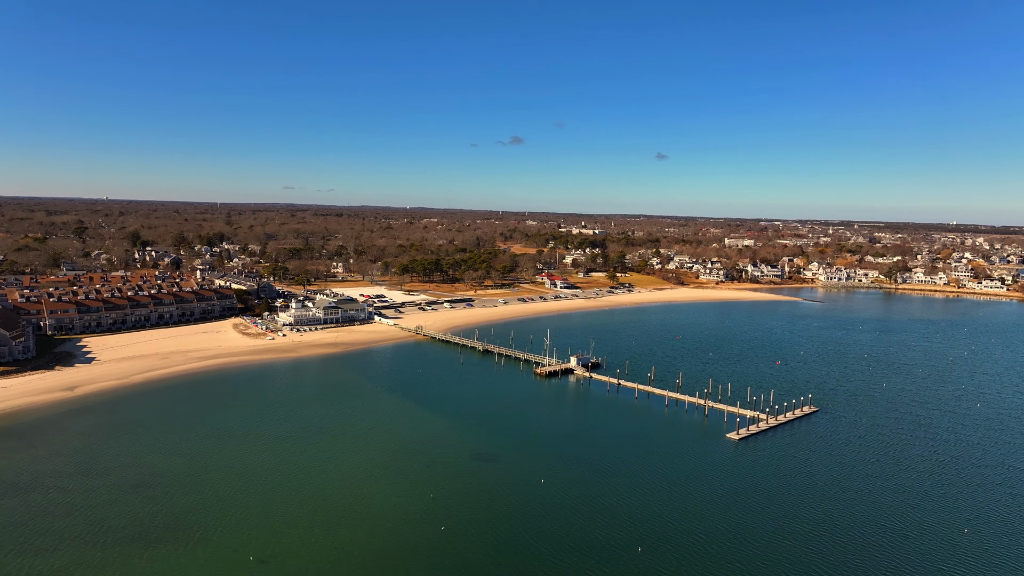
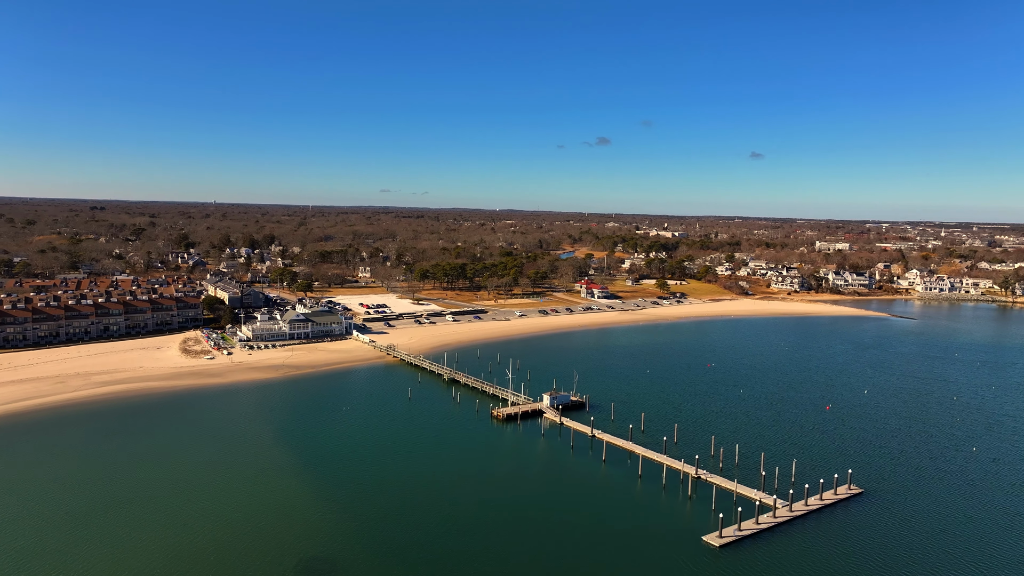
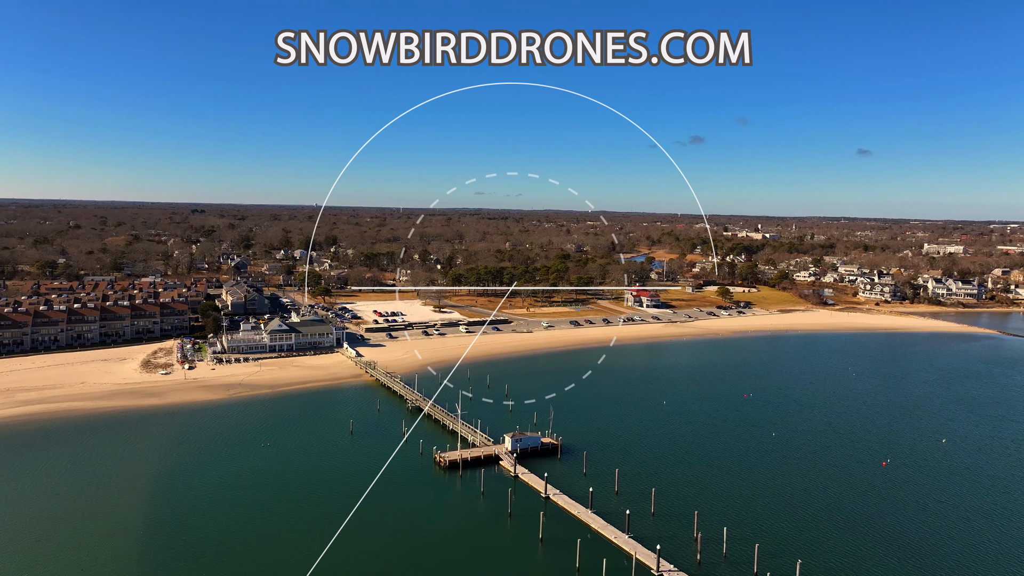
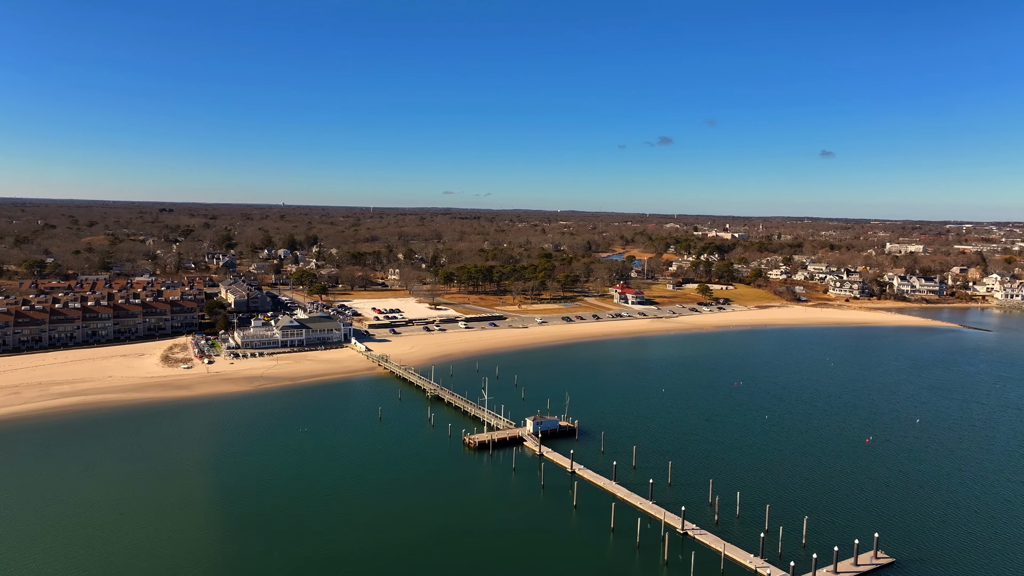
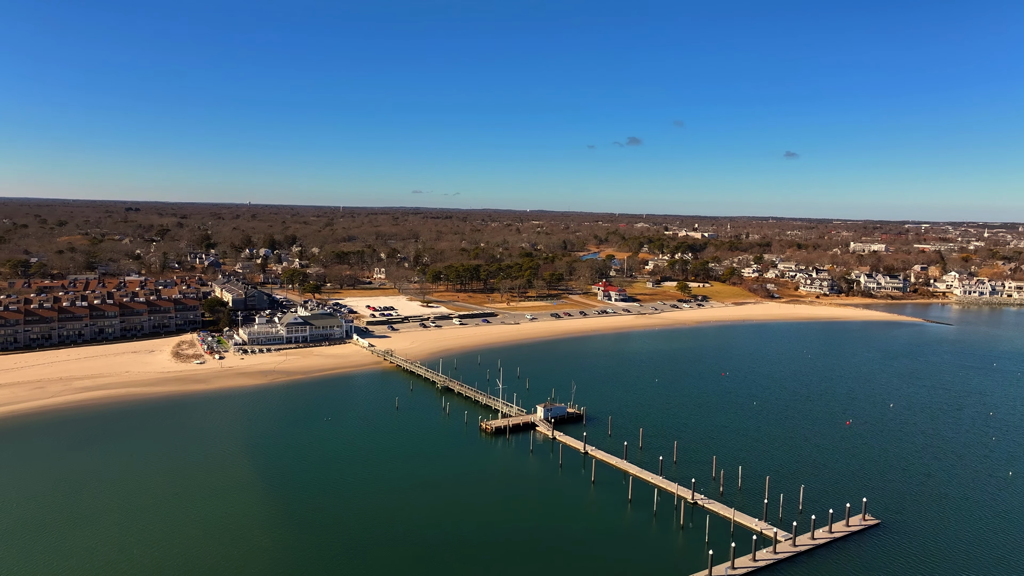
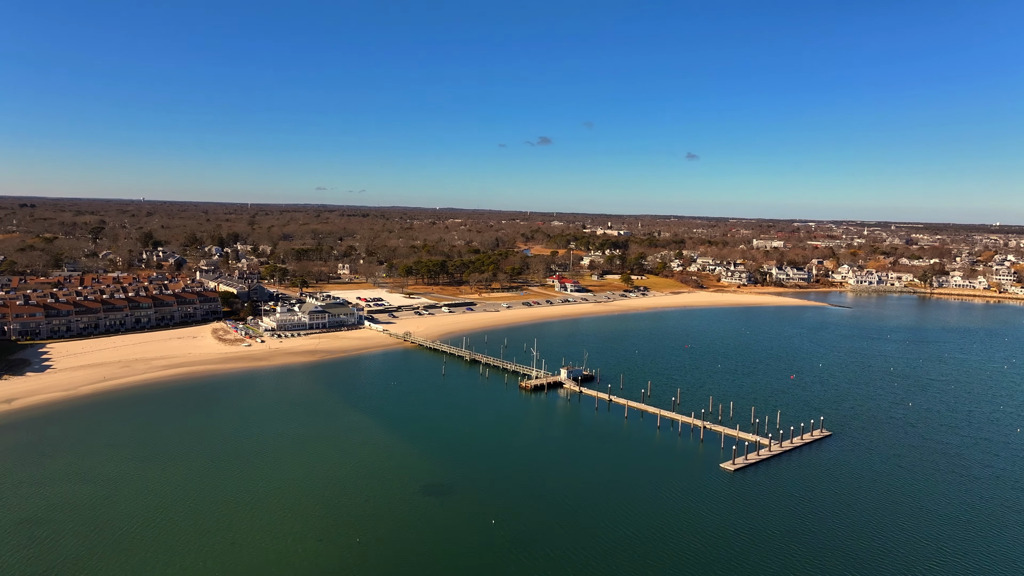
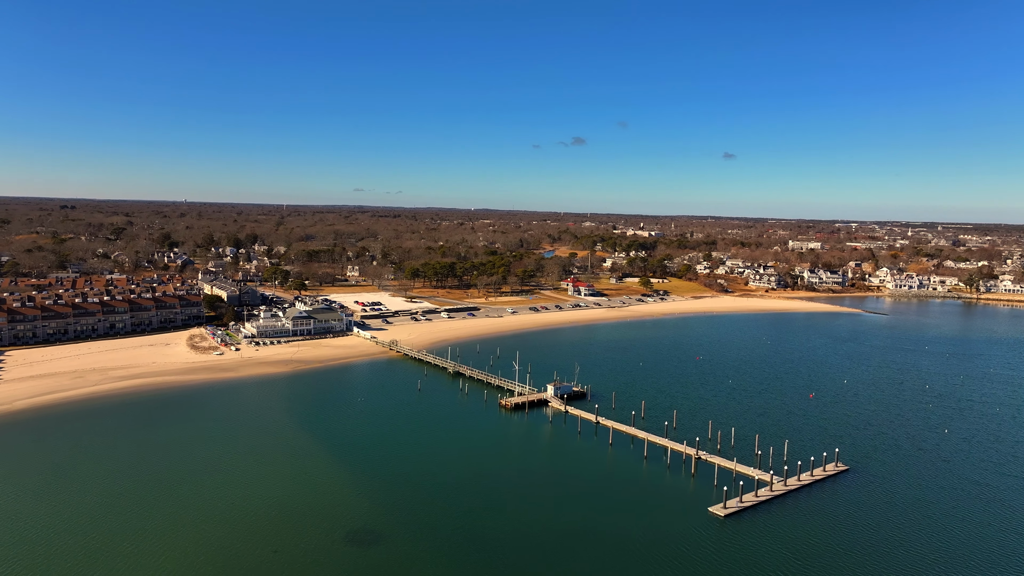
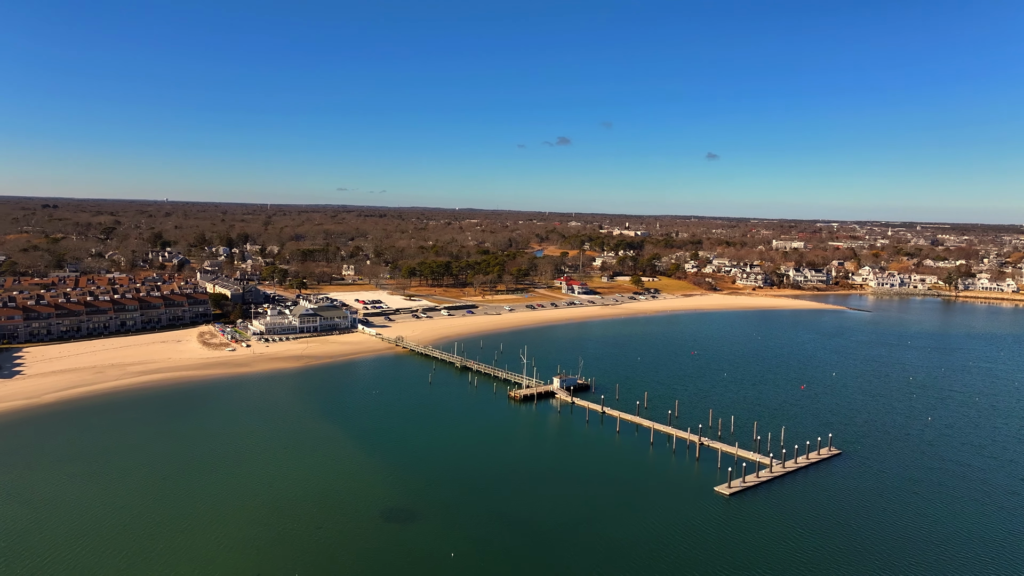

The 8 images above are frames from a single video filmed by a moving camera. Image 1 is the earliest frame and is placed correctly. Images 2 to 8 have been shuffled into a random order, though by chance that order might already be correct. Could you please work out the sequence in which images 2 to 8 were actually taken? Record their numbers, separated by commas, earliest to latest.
6, 8, 7, 2, 5, 4, 3
